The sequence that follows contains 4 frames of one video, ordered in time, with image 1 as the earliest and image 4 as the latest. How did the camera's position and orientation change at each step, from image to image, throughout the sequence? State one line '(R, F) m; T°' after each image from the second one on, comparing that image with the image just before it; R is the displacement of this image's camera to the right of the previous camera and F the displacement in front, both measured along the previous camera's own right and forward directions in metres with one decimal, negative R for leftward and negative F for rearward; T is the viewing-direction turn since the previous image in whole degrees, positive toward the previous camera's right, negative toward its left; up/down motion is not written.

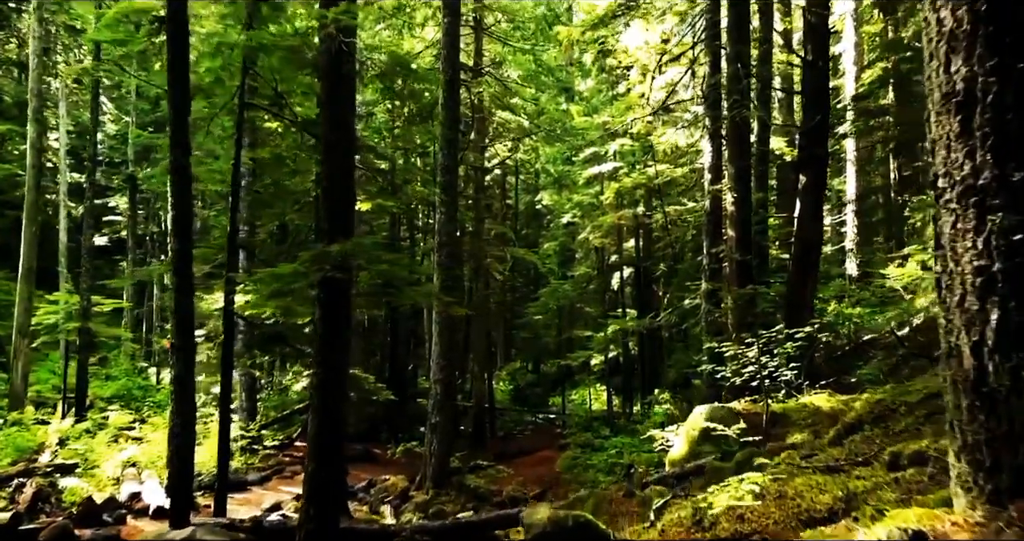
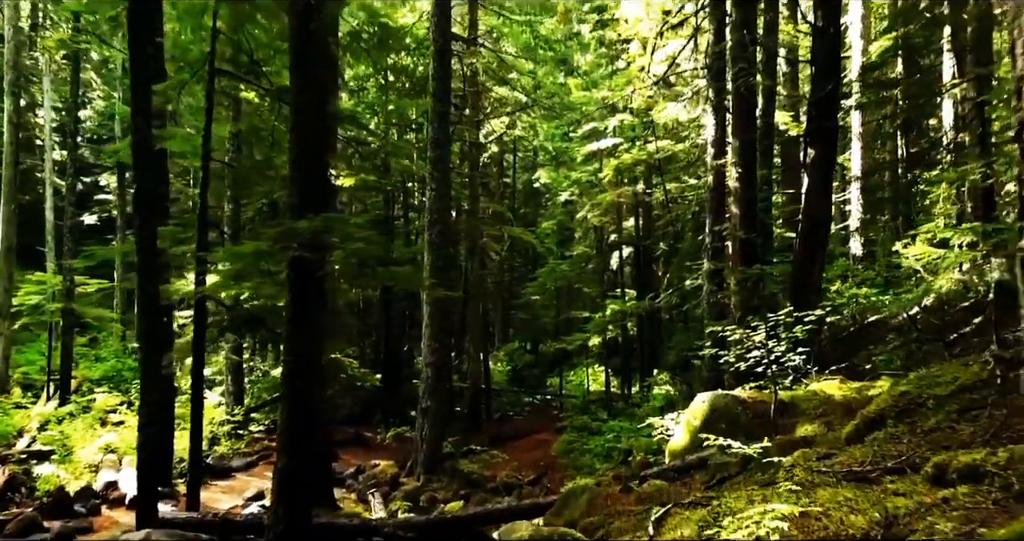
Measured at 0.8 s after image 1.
(+0.1, +0.5) m; 0°
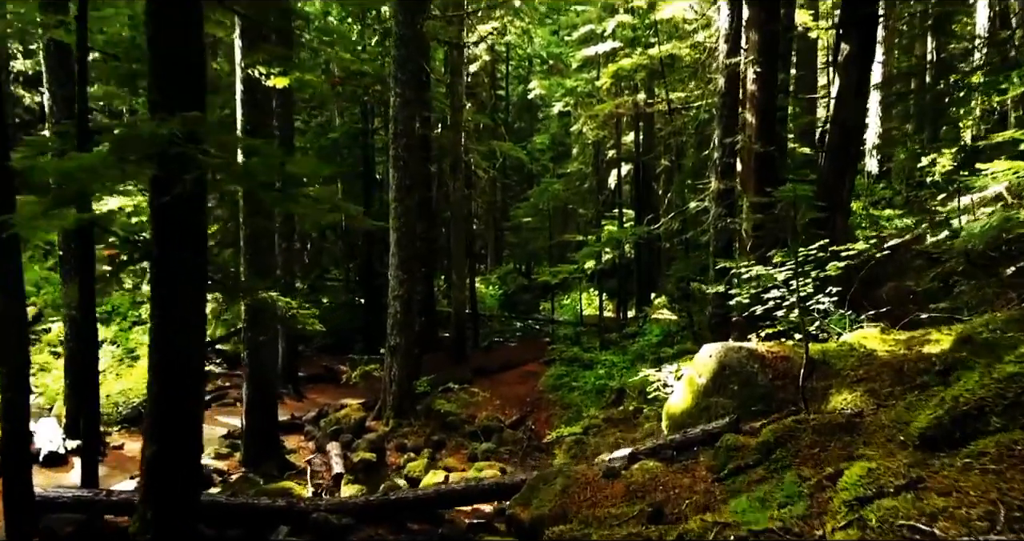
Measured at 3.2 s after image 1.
(+0.3, +1.6) m; 0°
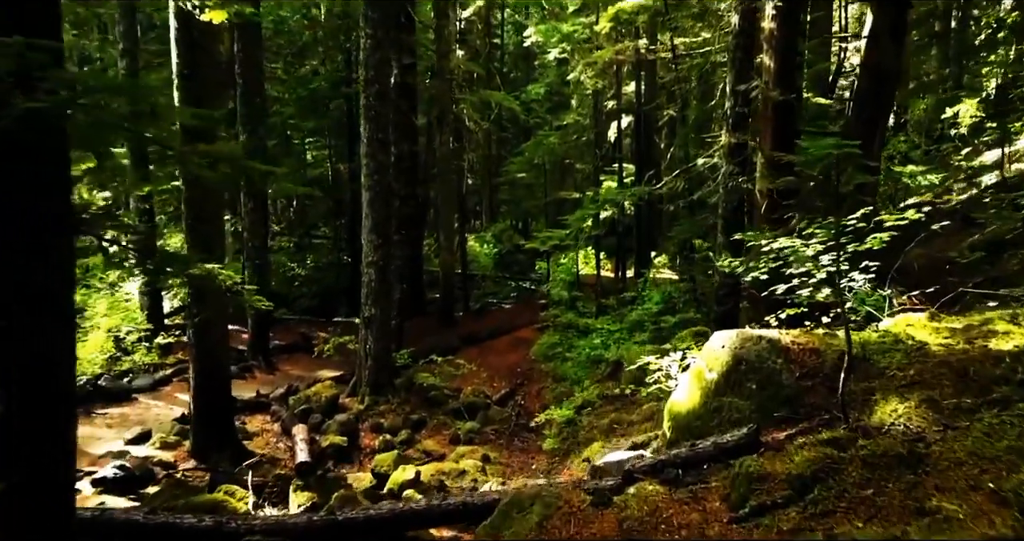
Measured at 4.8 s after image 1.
(+0.2, +1.1) m; 0°
